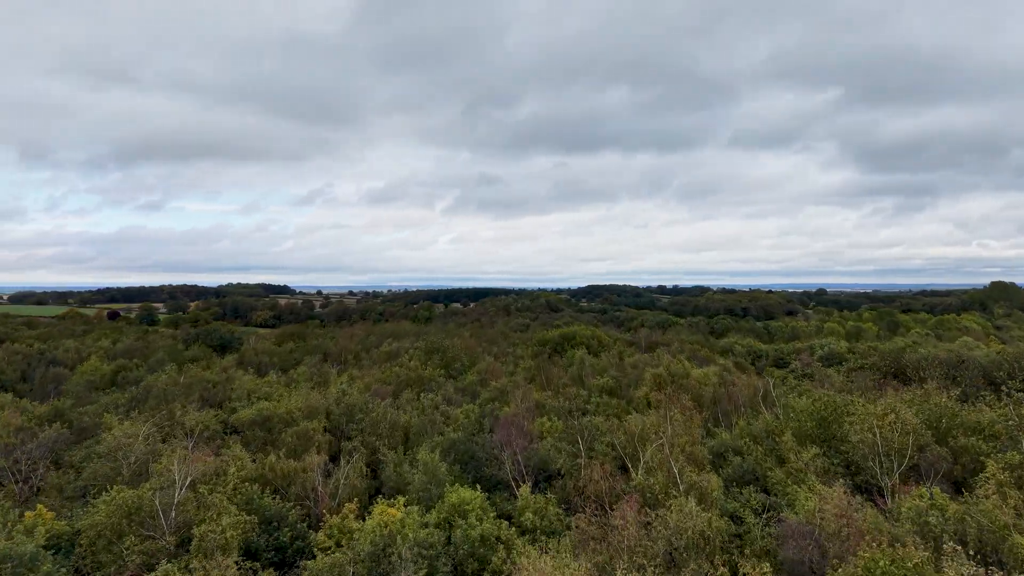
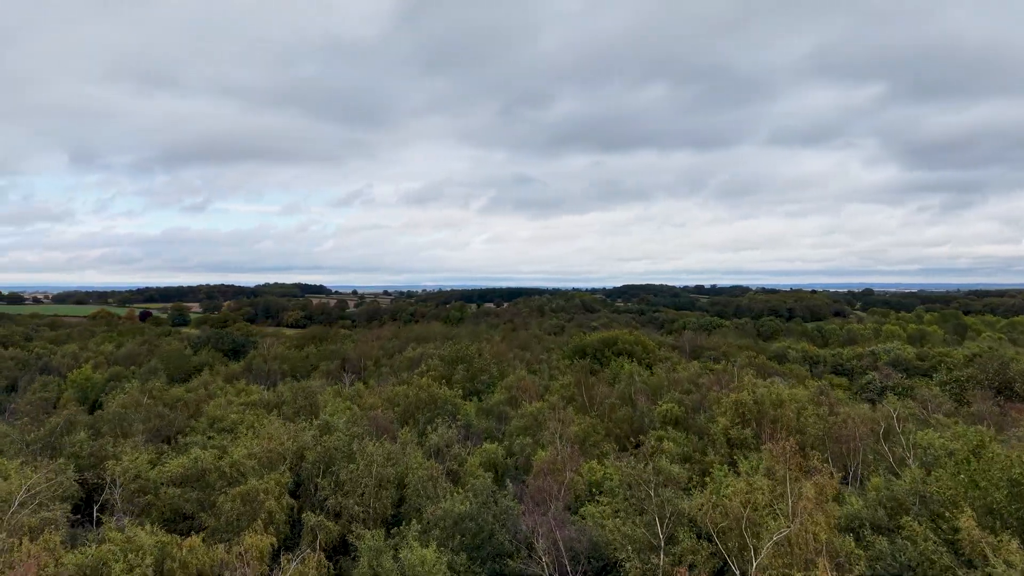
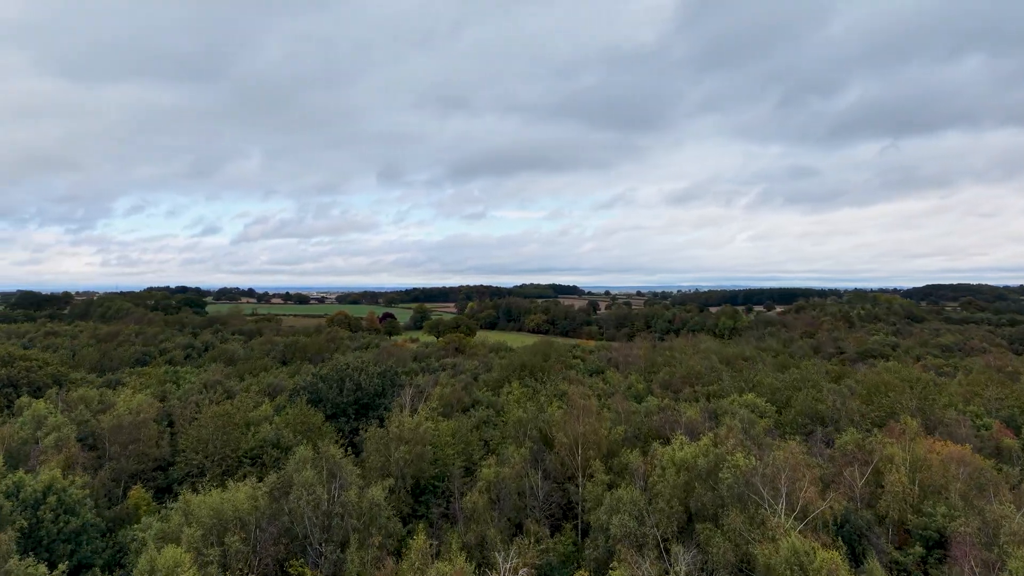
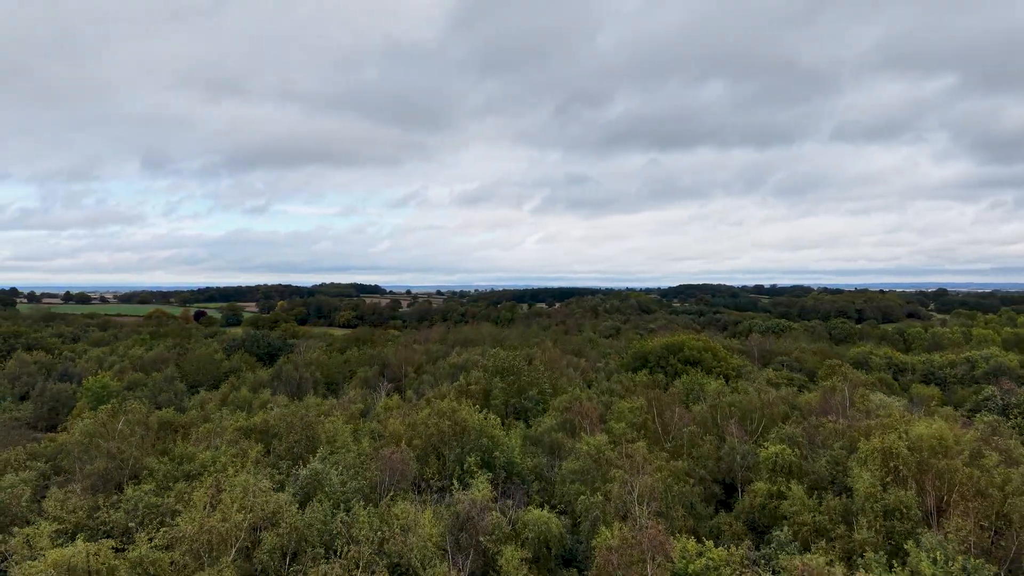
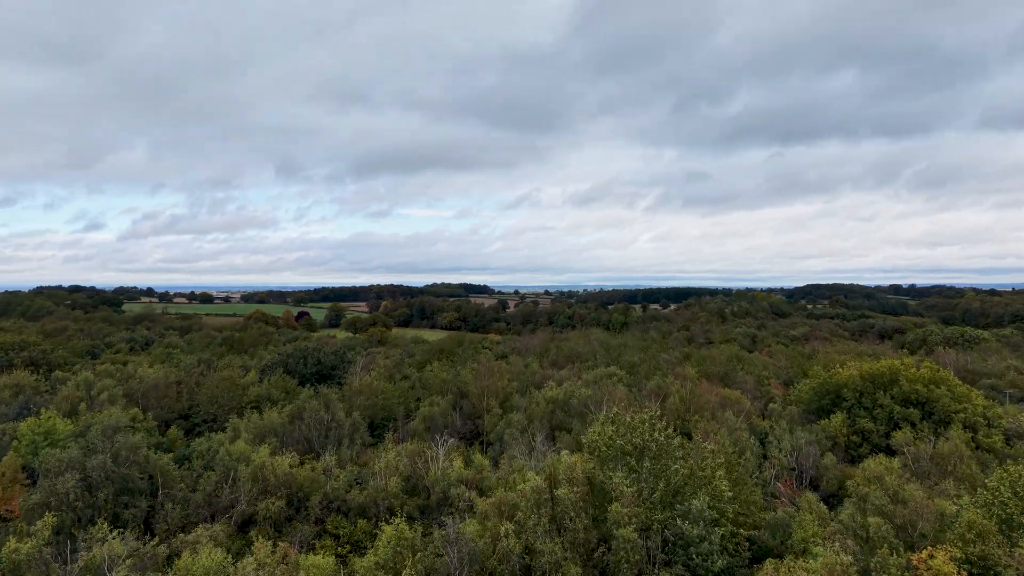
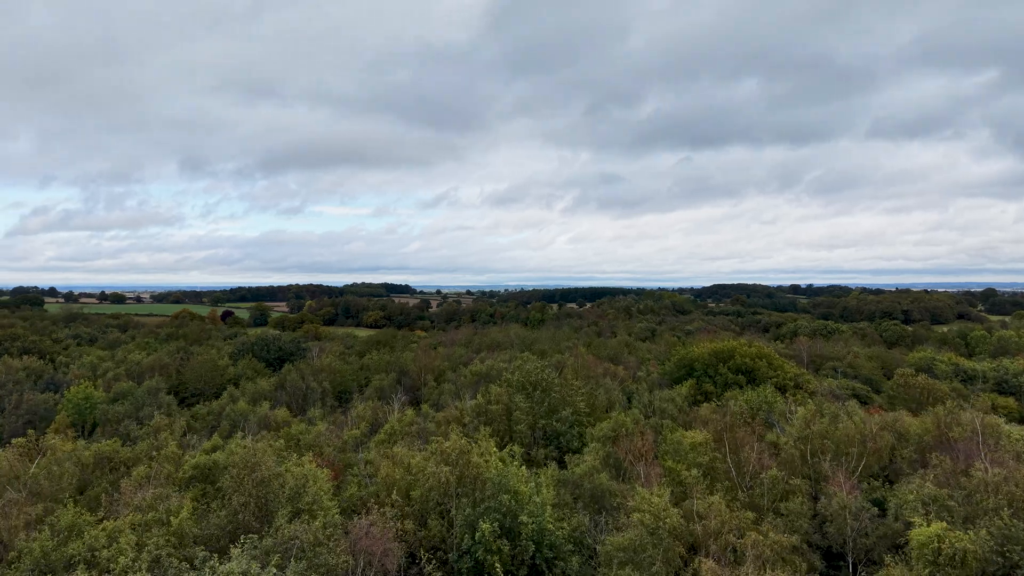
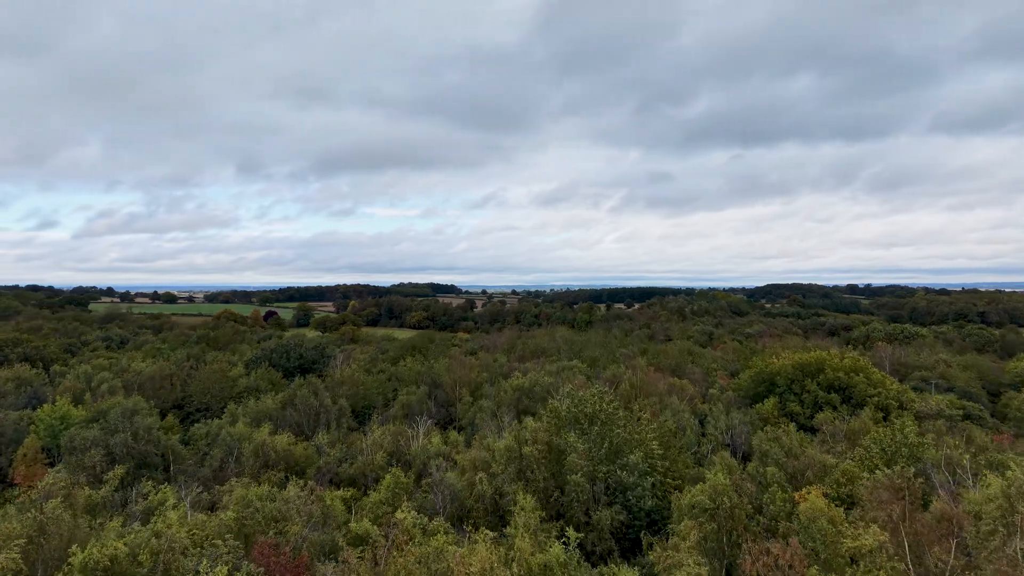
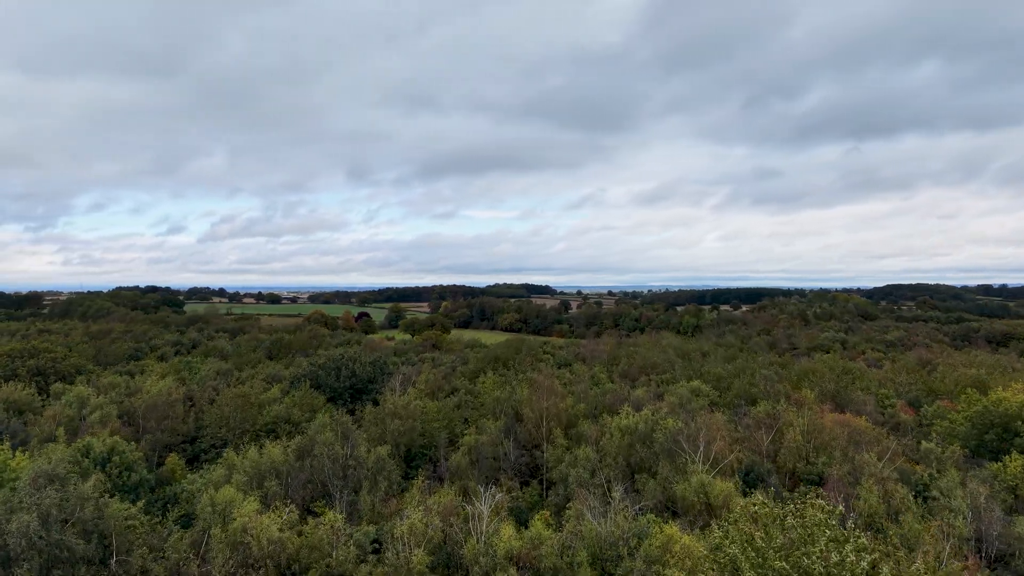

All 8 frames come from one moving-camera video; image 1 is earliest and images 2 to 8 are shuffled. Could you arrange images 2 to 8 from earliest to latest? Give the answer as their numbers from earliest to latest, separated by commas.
2, 4, 6, 7, 5, 8, 3
